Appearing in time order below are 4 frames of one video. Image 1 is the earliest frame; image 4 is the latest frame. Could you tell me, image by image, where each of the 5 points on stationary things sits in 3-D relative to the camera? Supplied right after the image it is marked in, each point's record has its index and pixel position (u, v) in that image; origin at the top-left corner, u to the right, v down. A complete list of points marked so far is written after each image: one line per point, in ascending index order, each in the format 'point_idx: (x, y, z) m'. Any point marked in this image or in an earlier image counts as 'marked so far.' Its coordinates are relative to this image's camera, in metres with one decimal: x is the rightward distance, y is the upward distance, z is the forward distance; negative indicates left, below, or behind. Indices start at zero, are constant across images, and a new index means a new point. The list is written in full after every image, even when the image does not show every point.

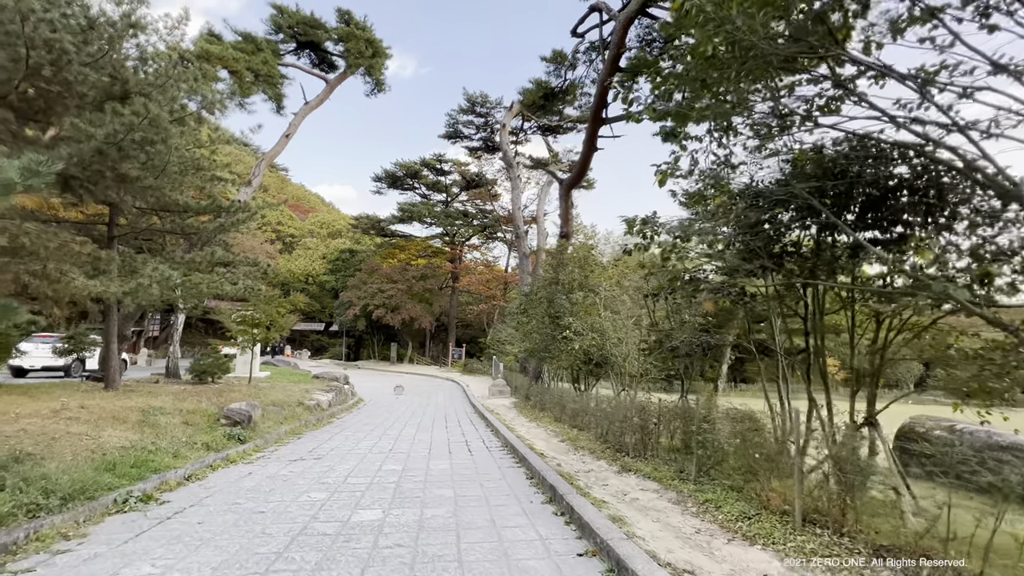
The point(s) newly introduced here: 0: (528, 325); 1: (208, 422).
0: (+0.4, -1.1, +12.6) m
1: (-4.5, -2.0, +6.7) m
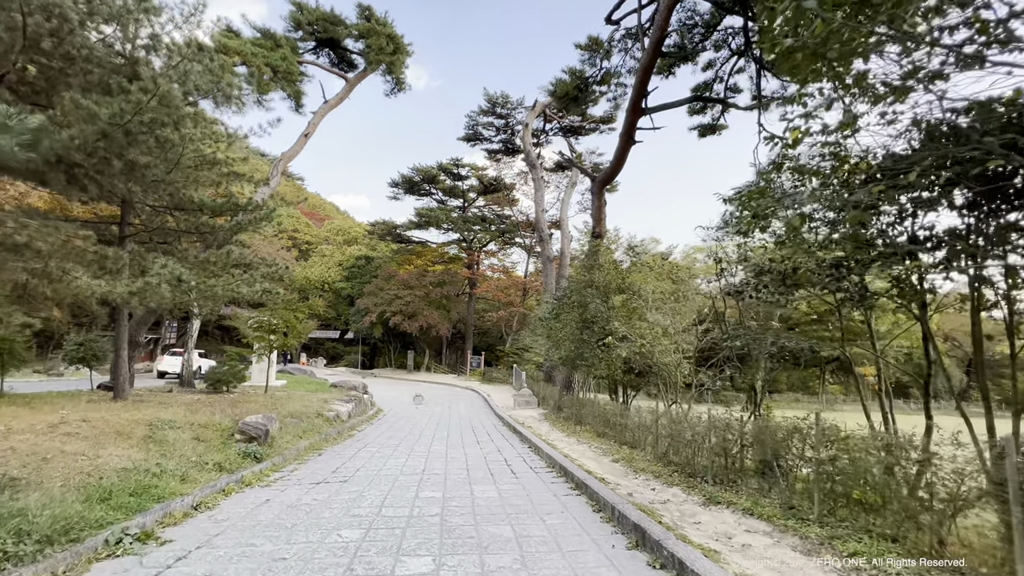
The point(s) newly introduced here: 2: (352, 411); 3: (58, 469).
0: (+1.2, -1.2, +11.8) m
1: (-3.9, -2.0, +6.0) m
2: (-4.0, -3.1, +11.4) m
3: (-4.1, -1.6, +4.1) m
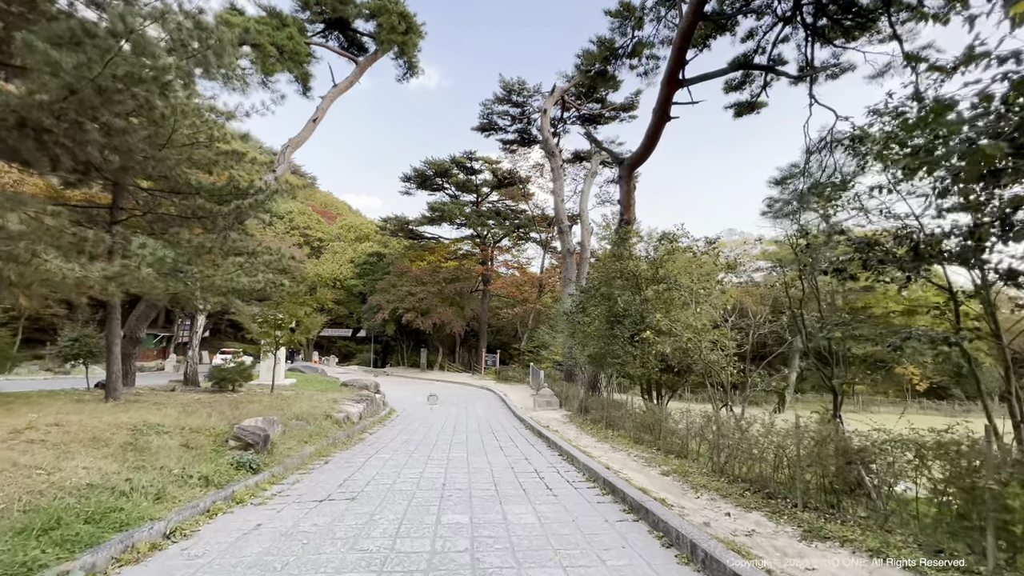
0: (+1.7, -1.0, +11.0) m
1: (-3.5, -1.8, +5.3) m
2: (-3.5, -2.9, +10.7) m
3: (-3.7, -1.5, +3.3) m
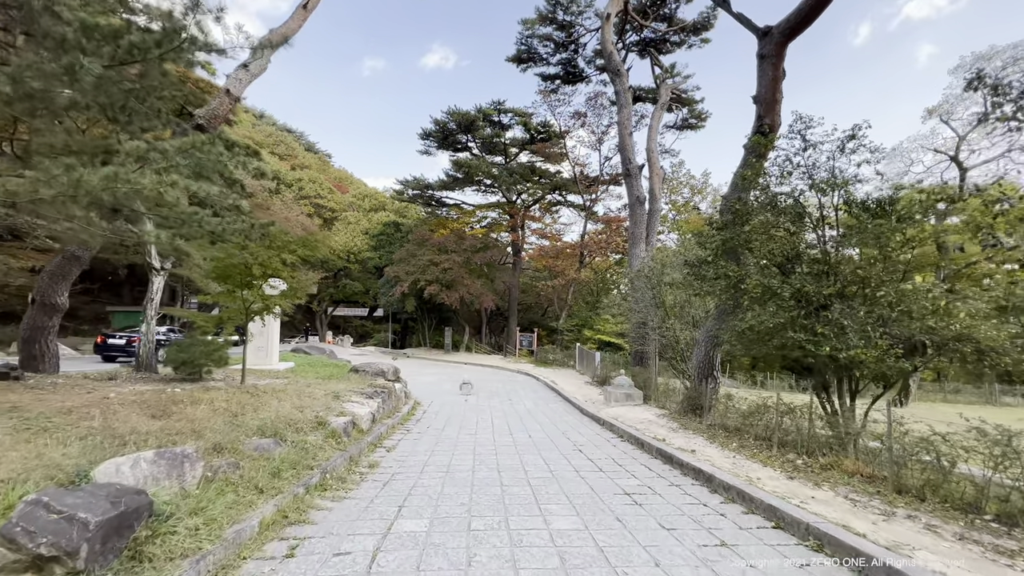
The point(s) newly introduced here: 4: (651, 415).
0: (+3.1, 0.0, +7.4) m
1: (-2.4, -1.1, +1.9) m
2: (-2.2, -2.0, +7.3) m
3: (-2.7, -0.8, -0.1) m
4: (+2.6, -2.4, +8.6) m
